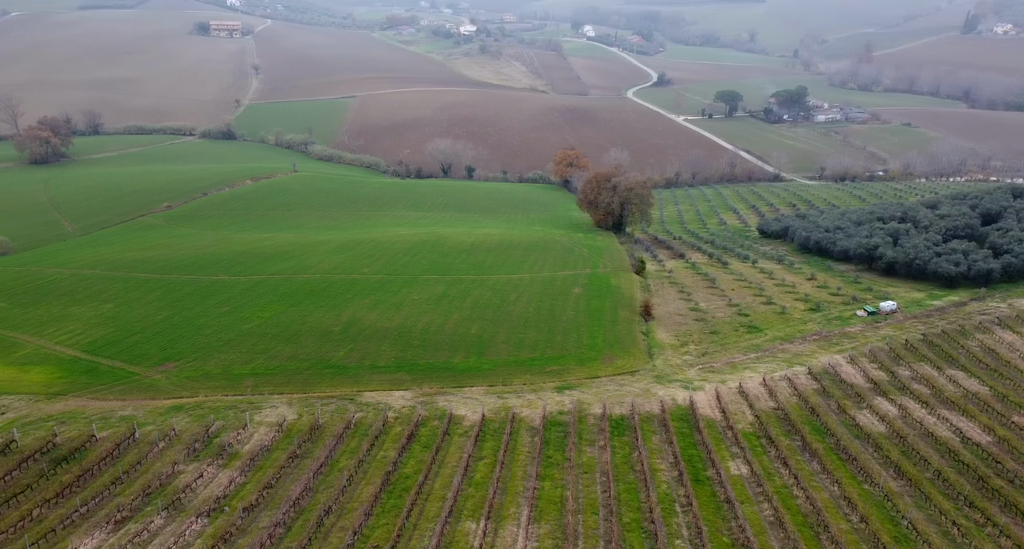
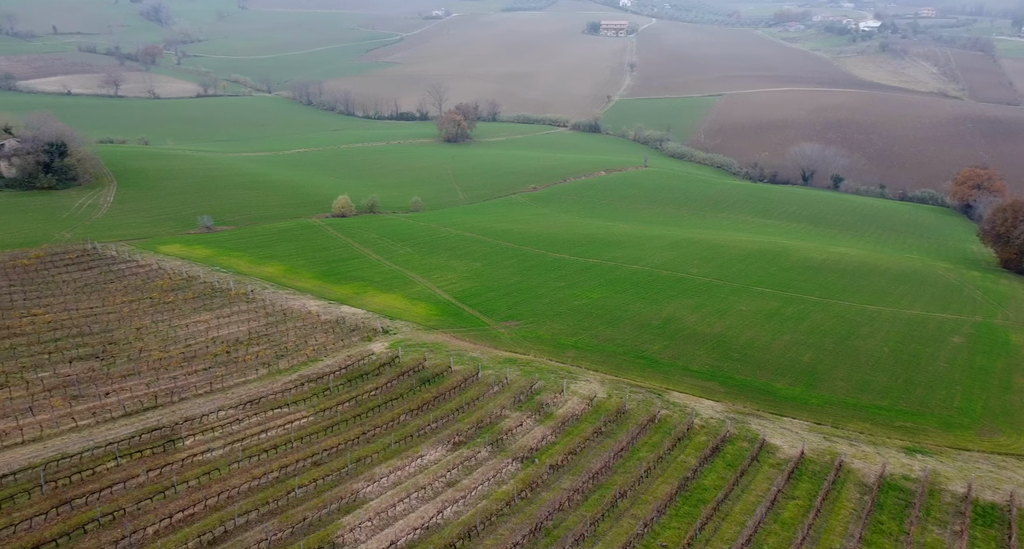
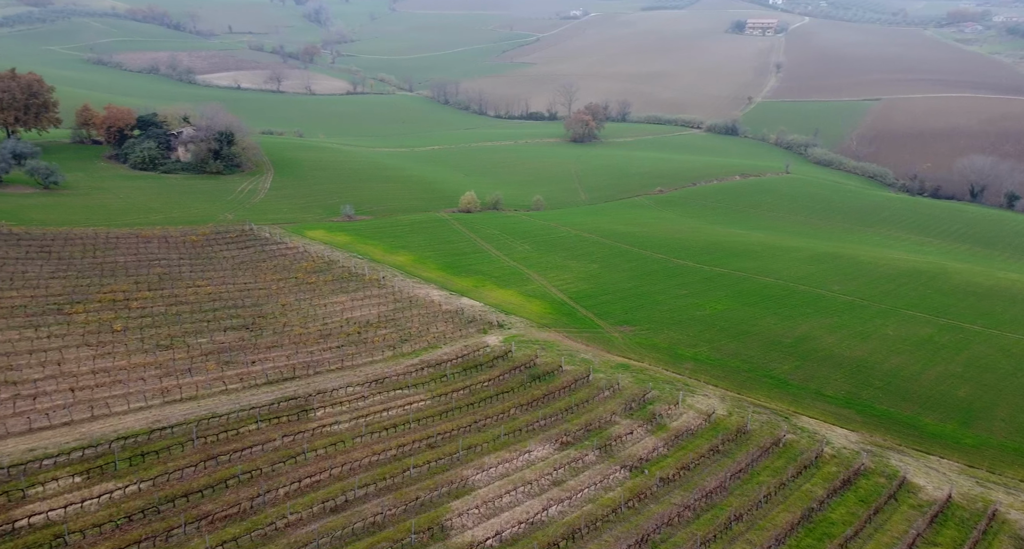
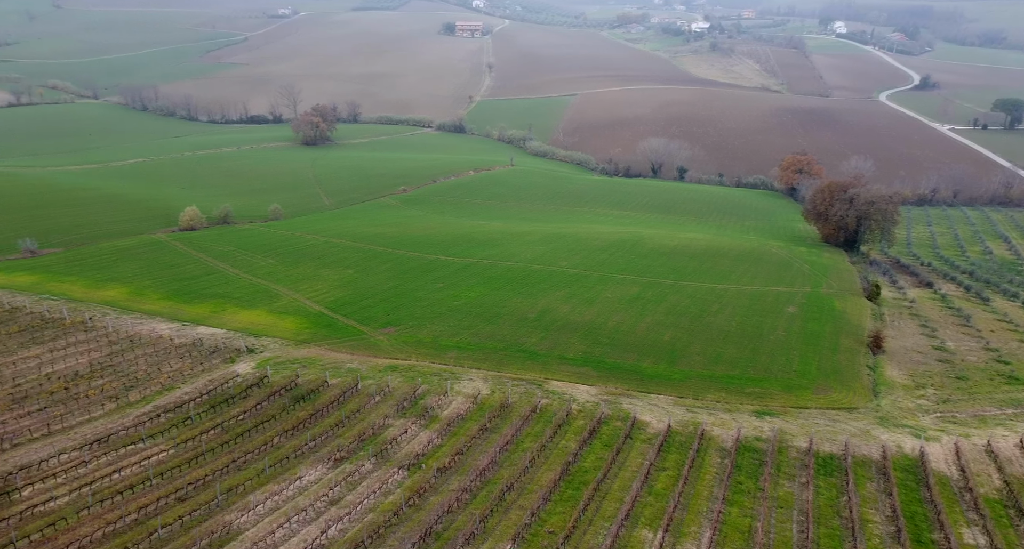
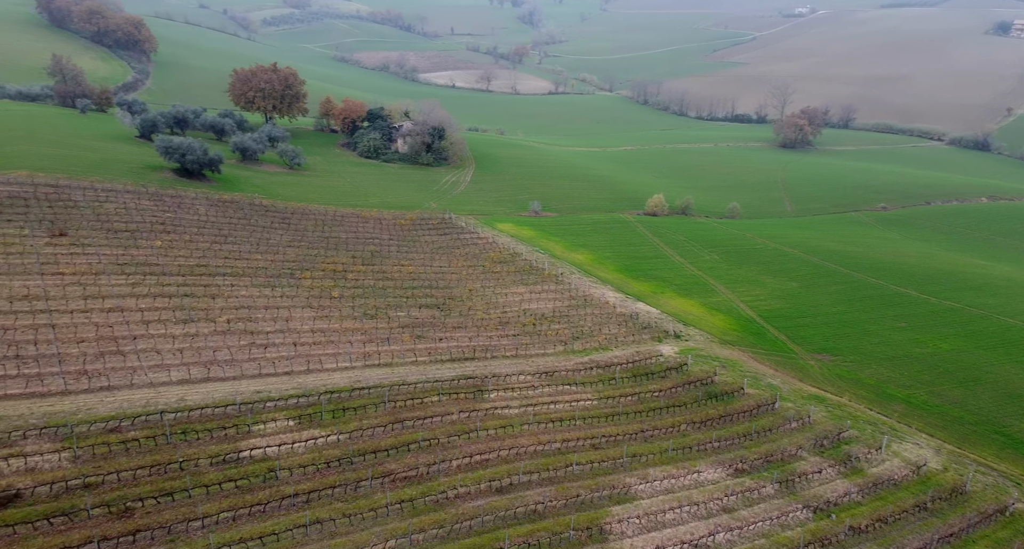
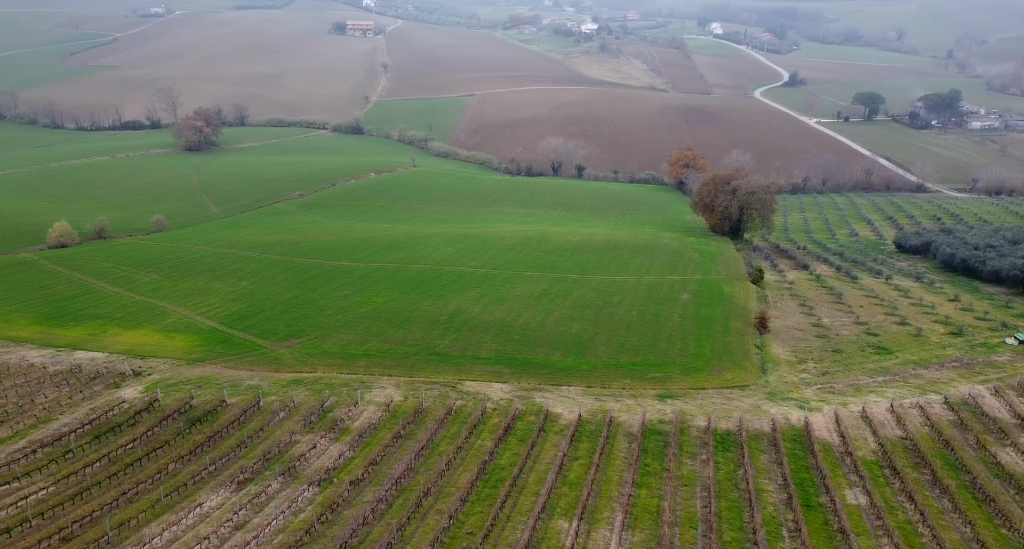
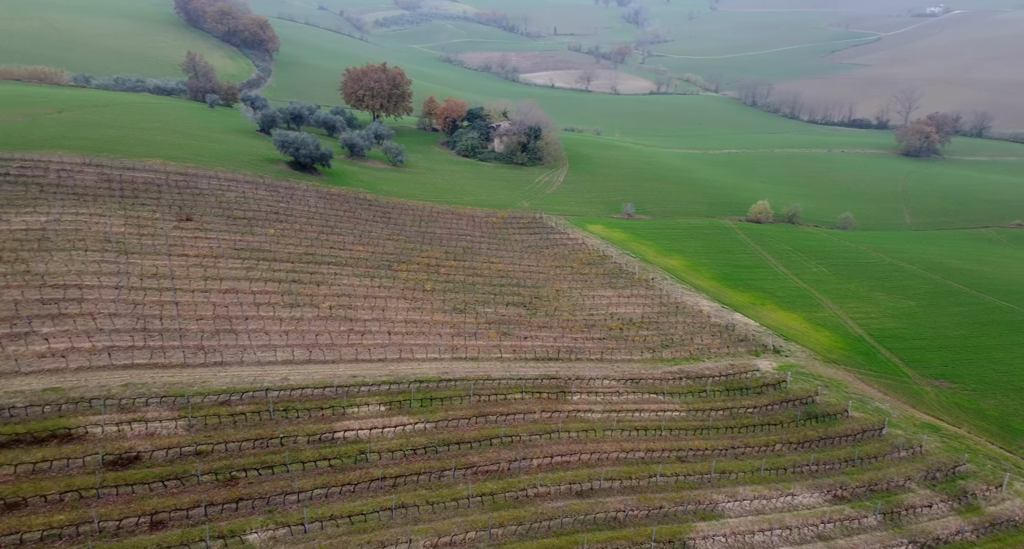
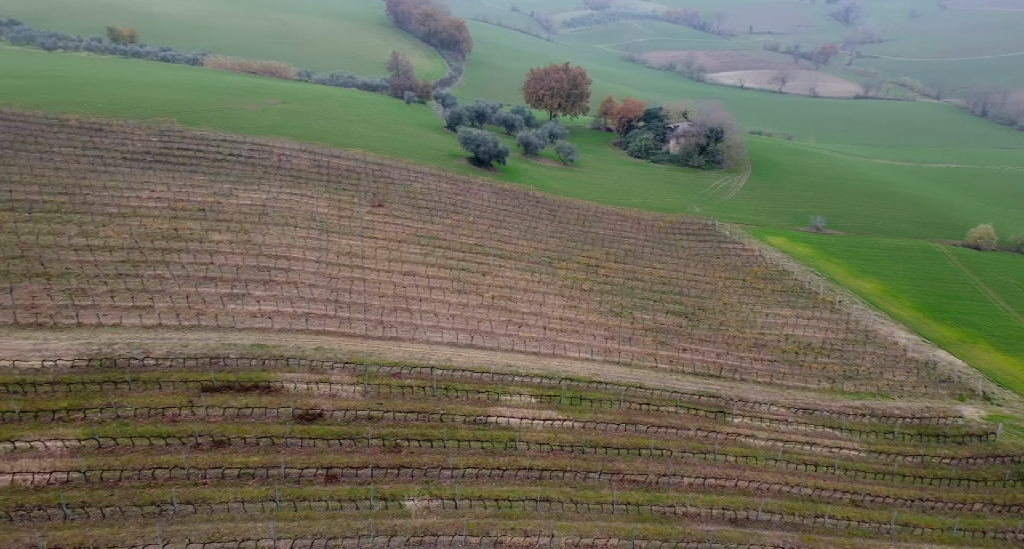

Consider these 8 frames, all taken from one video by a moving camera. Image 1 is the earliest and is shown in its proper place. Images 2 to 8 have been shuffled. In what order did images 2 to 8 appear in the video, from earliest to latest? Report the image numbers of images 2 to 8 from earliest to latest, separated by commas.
6, 4, 2, 3, 5, 7, 8
